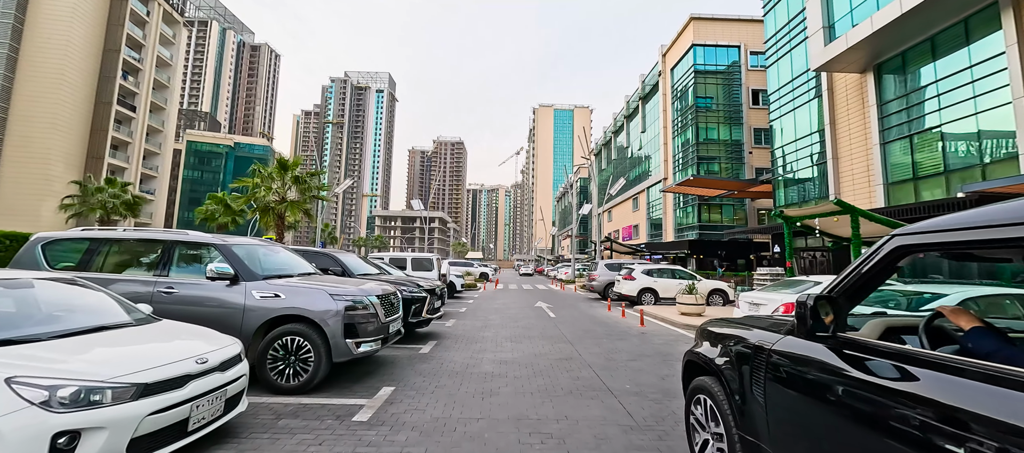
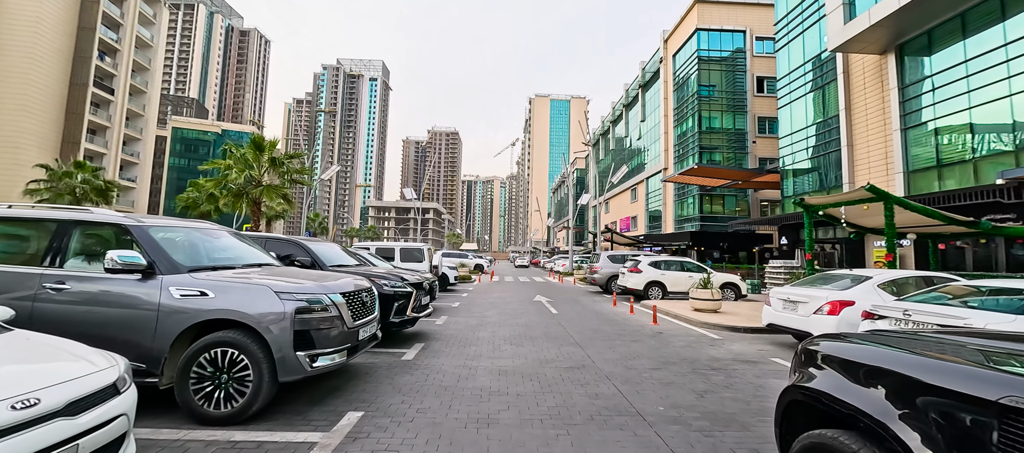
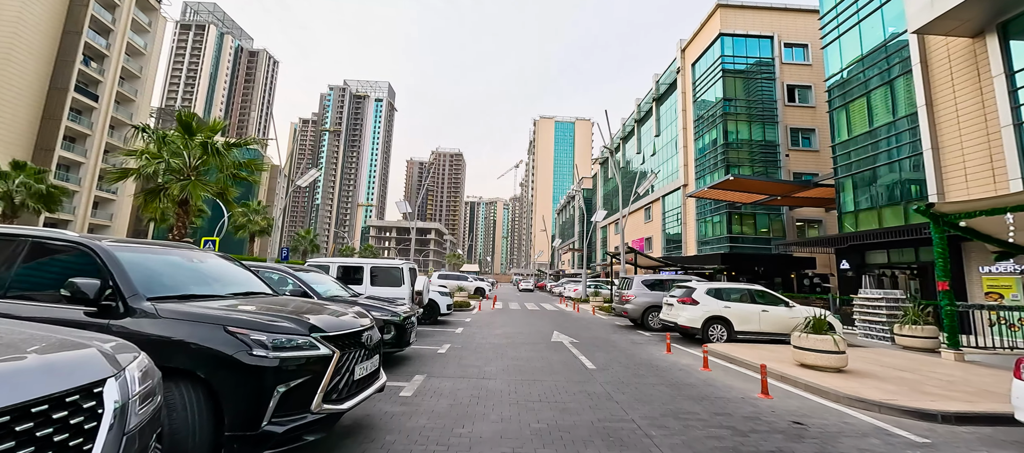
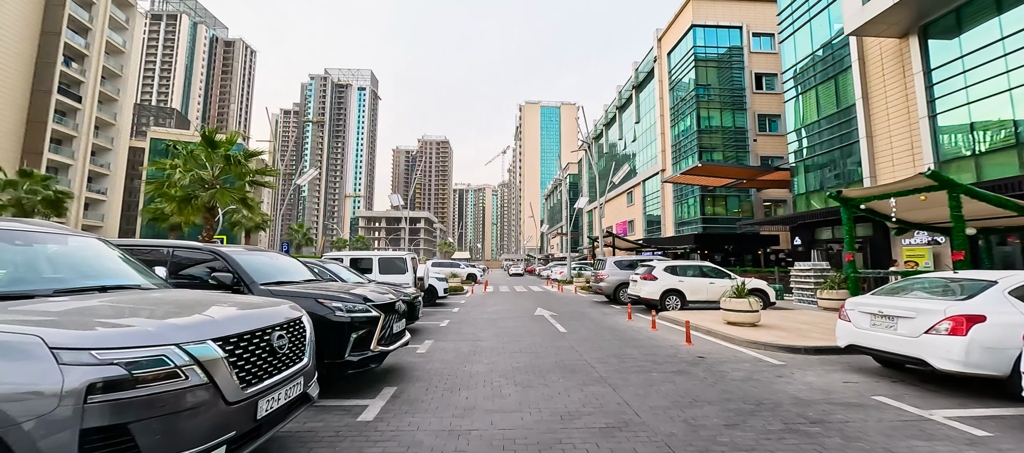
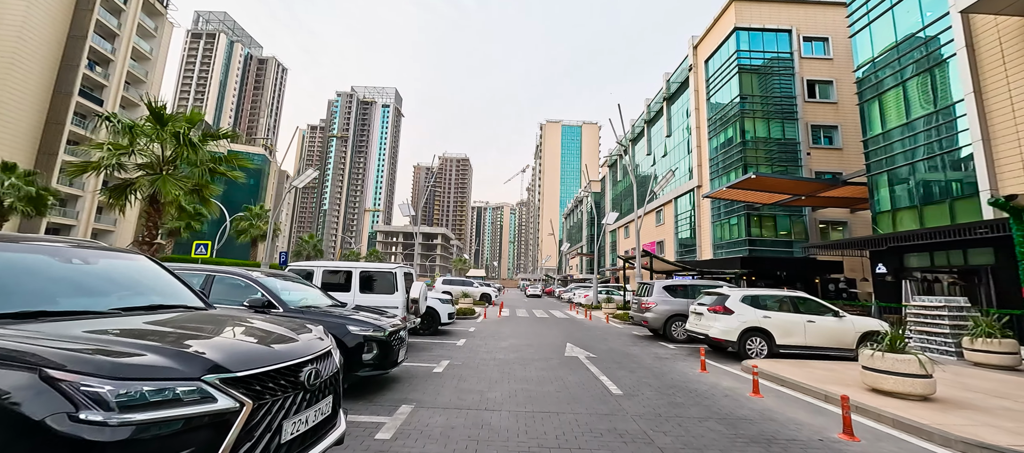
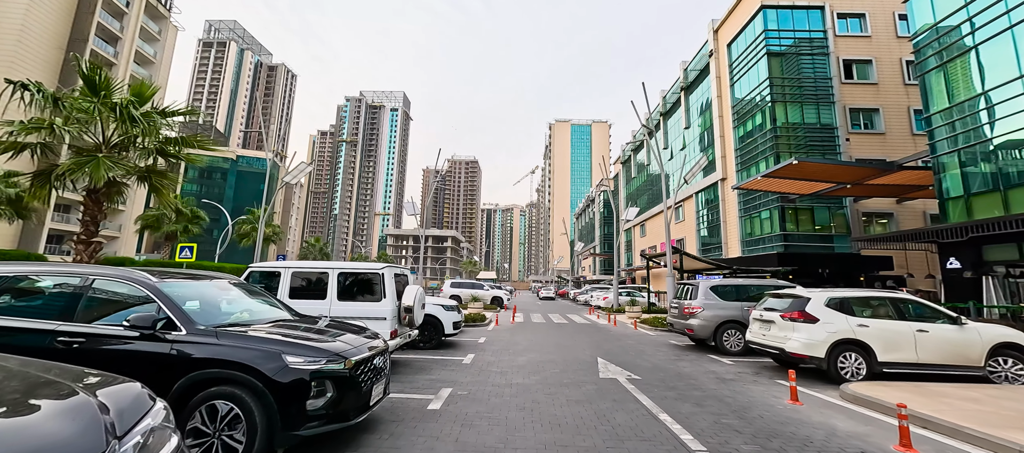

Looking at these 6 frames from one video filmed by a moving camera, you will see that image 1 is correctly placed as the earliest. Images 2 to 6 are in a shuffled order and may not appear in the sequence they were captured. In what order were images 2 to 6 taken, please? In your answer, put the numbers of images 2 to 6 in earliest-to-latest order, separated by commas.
2, 4, 3, 5, 6
